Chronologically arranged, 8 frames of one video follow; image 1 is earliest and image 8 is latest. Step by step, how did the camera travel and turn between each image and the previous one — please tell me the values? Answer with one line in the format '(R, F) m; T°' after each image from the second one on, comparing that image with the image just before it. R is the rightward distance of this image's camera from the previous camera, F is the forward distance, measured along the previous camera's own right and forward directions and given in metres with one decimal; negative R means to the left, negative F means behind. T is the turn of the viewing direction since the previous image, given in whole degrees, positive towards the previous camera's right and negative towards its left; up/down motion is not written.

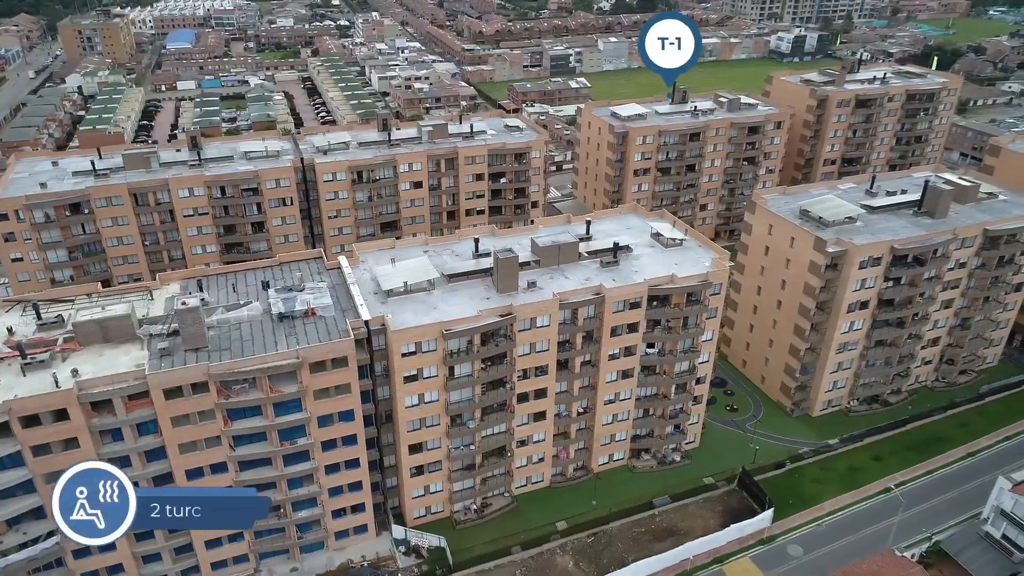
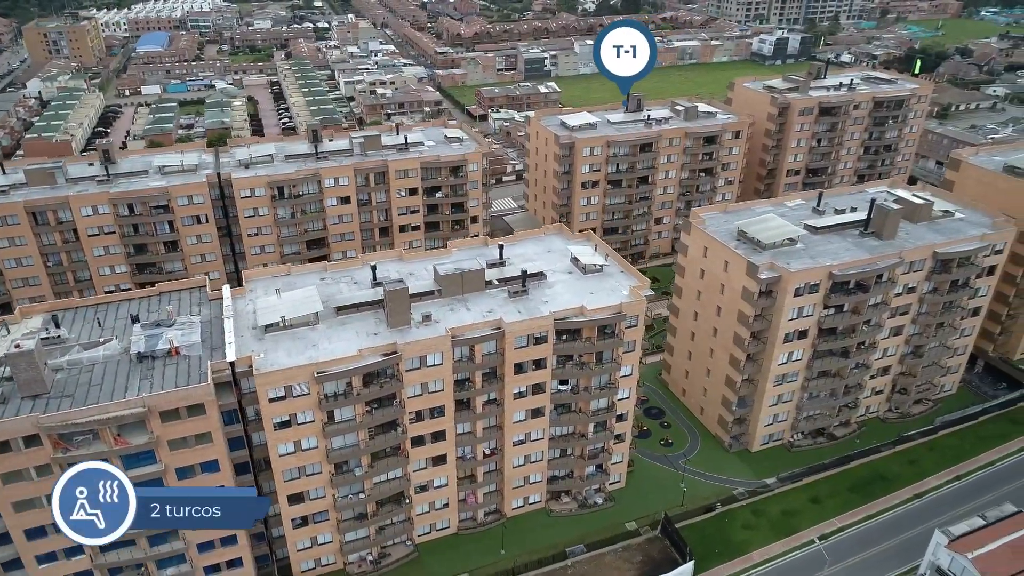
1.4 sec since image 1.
(+8.5, +5.0) m; 0°
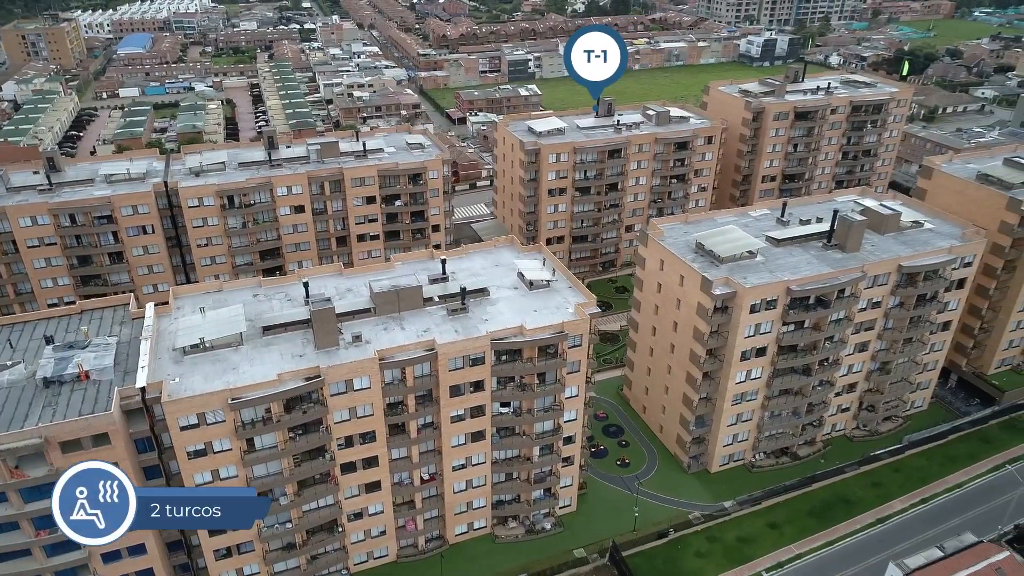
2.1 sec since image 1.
(+4.9, +2.7) m; 0°
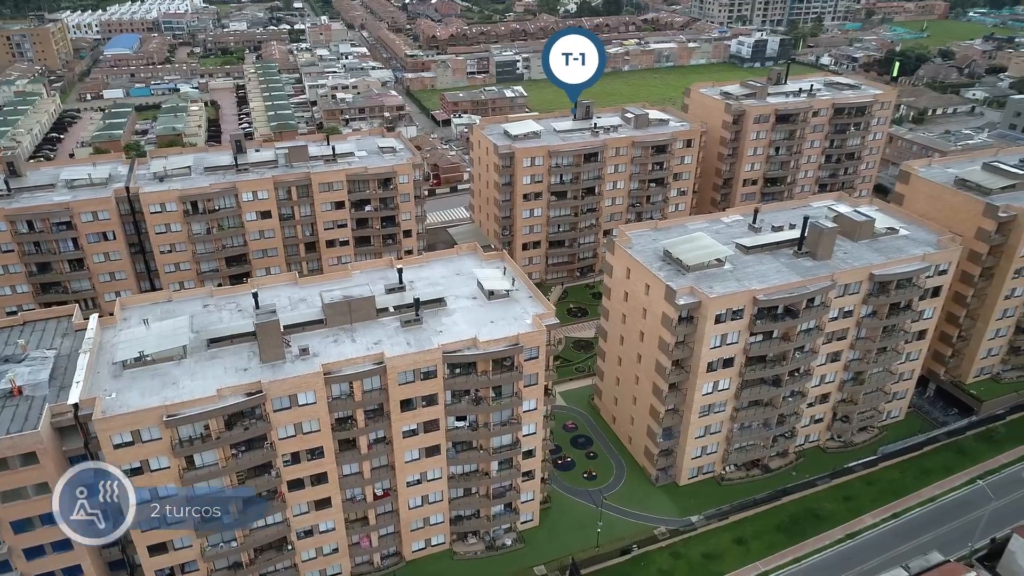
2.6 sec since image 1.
(+3.4, +1.6) m; 0°
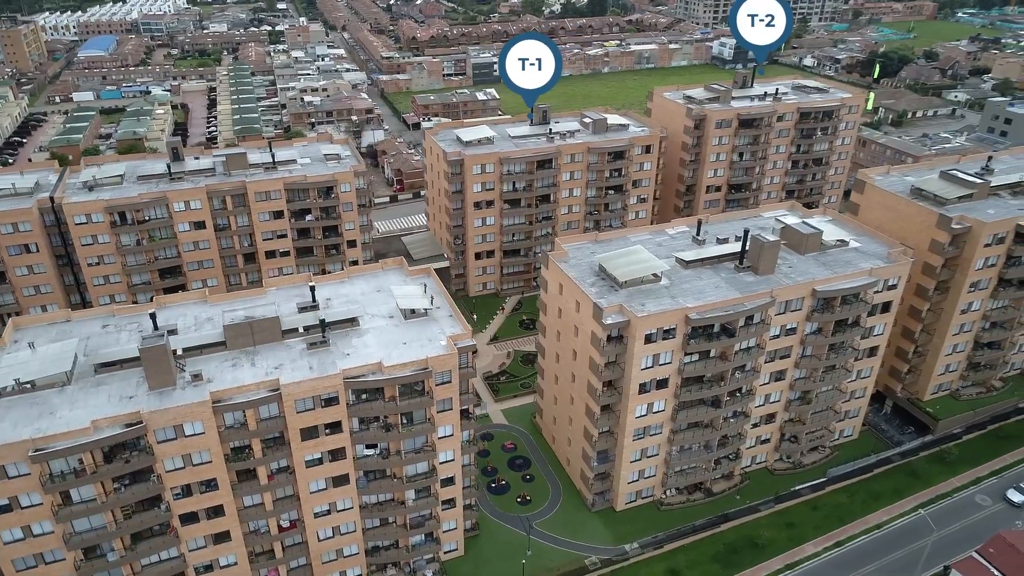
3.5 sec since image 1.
(+6.3, +3.0) m; 0°
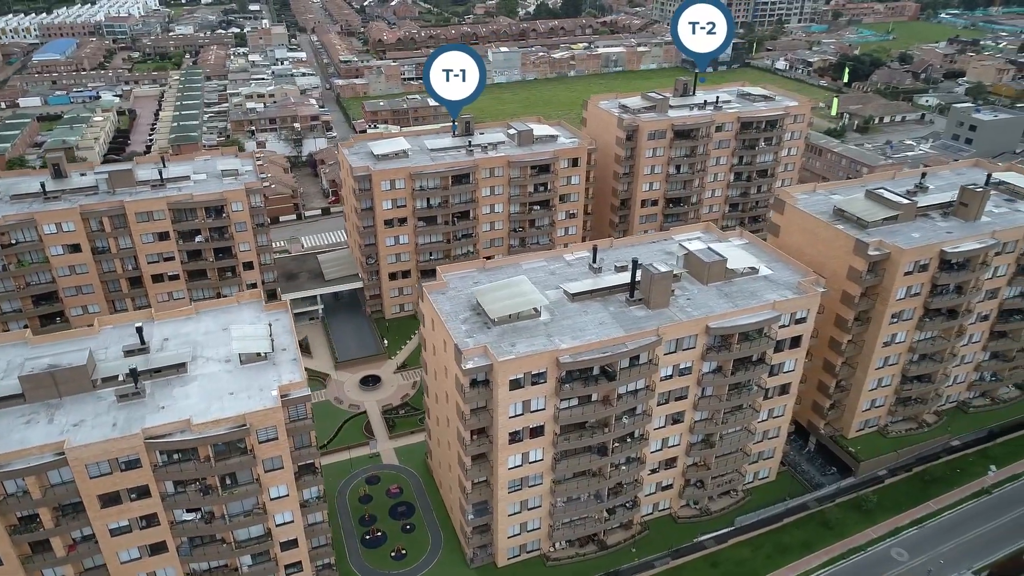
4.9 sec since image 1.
(+10.6, +5.6) m; 0°
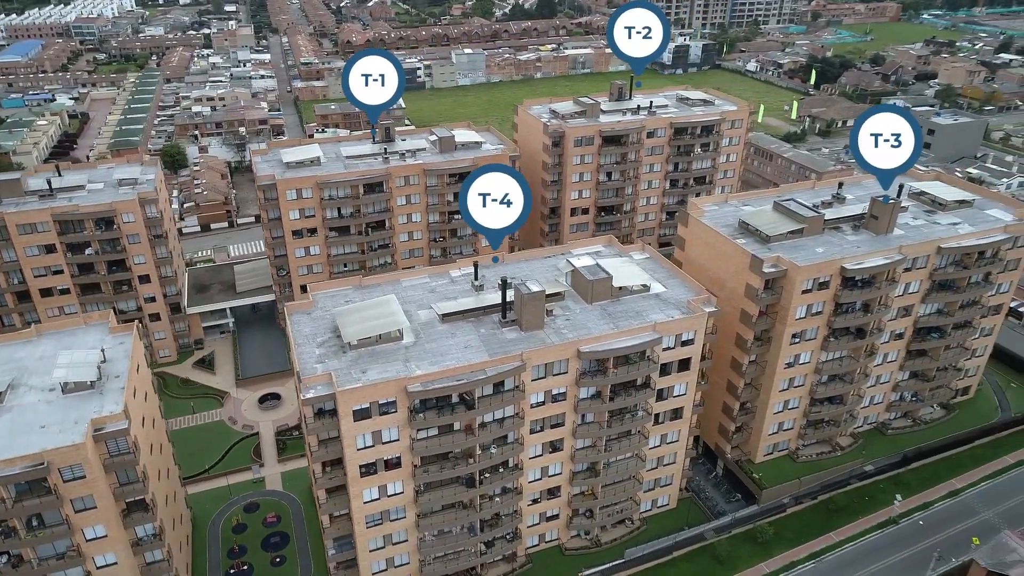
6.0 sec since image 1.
(+10.3, +3.4) m; 0°
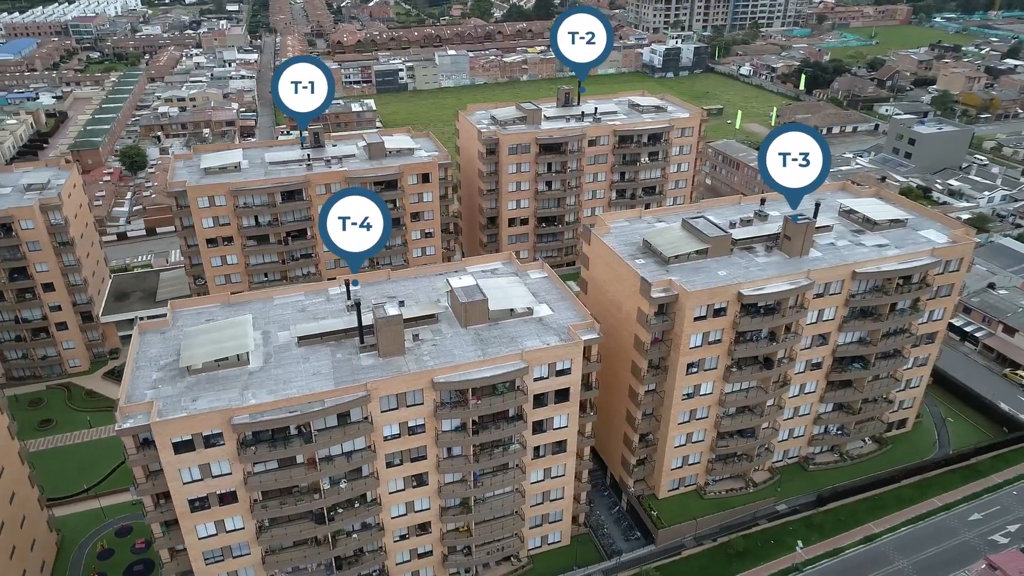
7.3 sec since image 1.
(+11.4, +3.9) m; -2°
